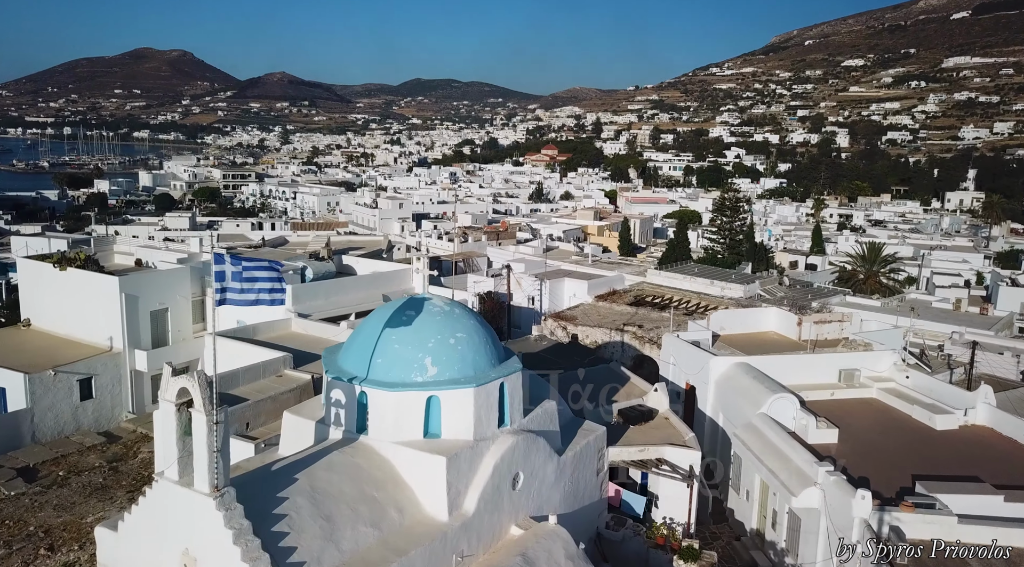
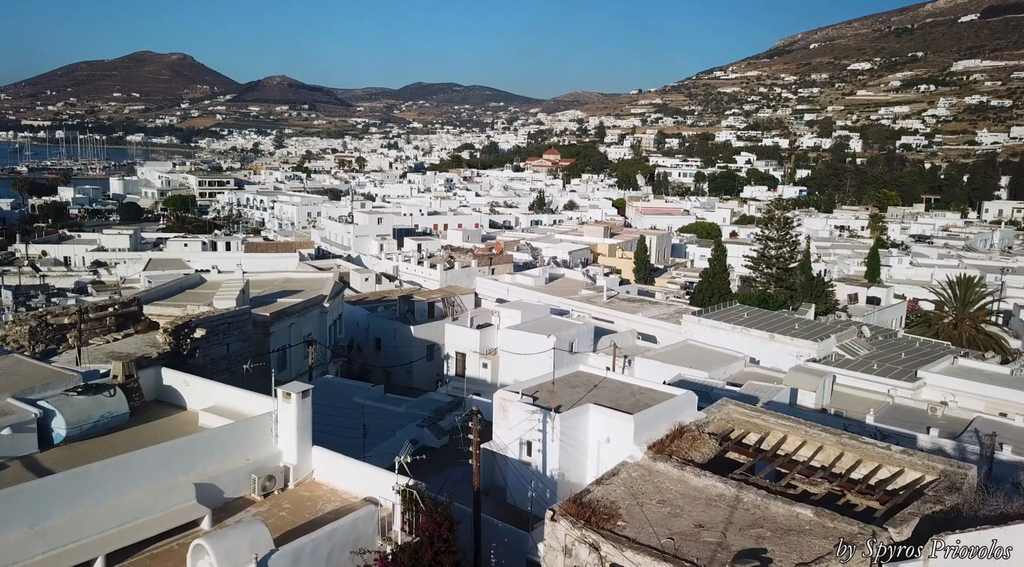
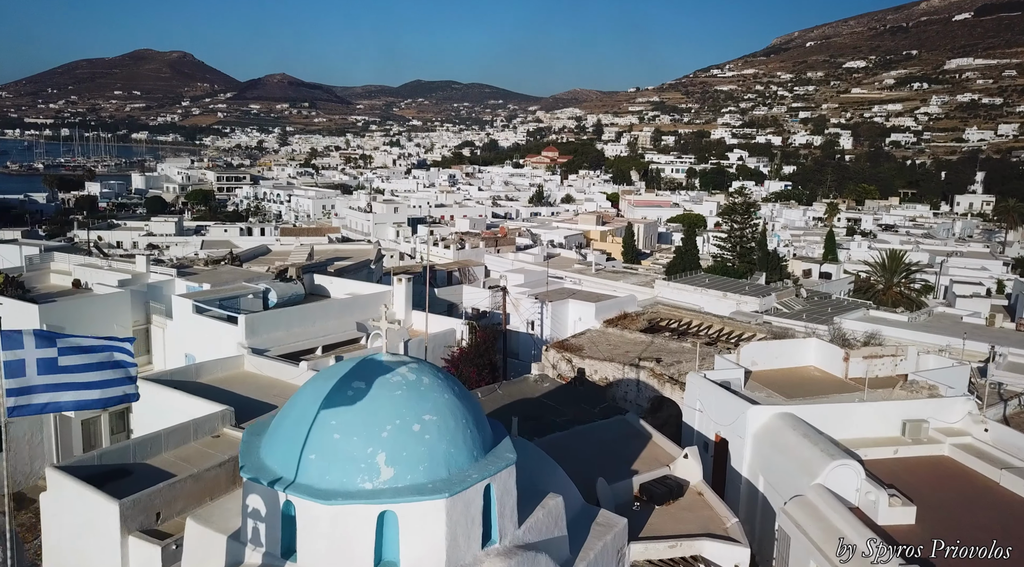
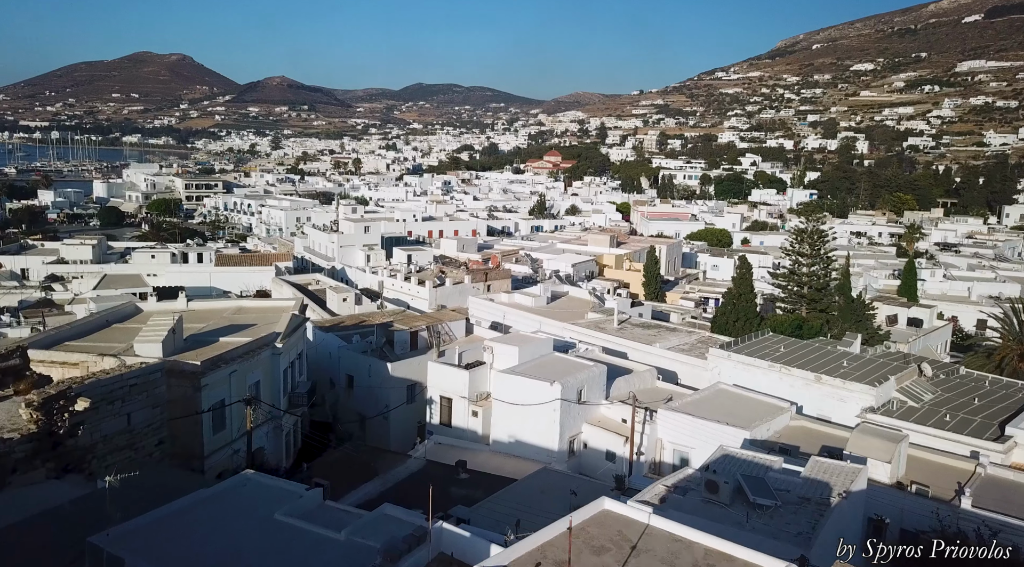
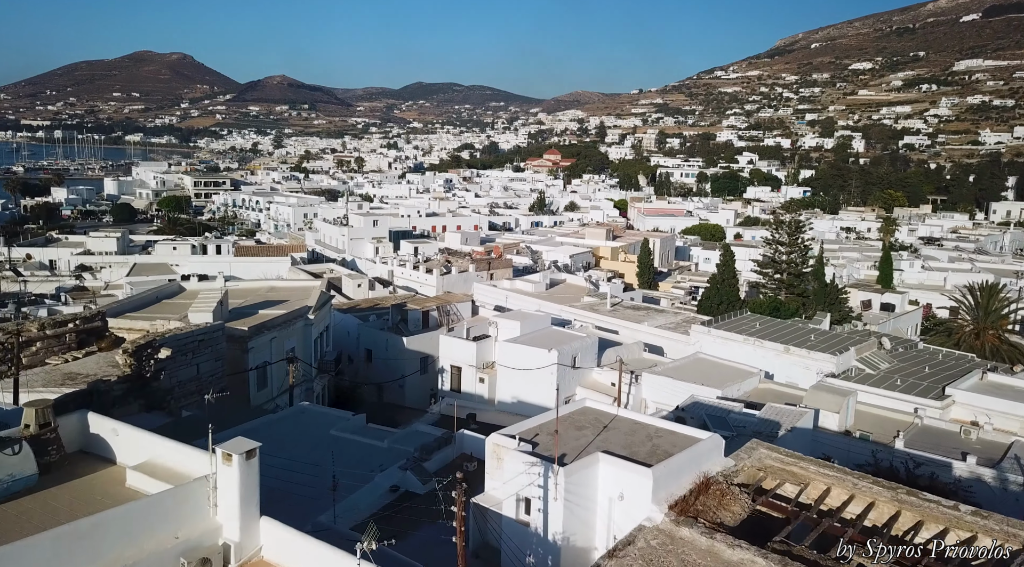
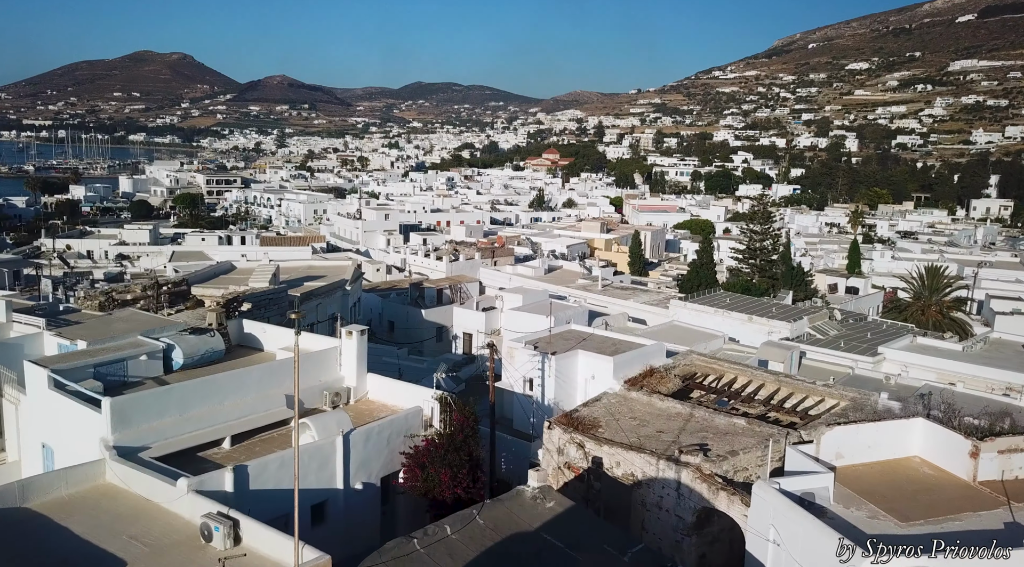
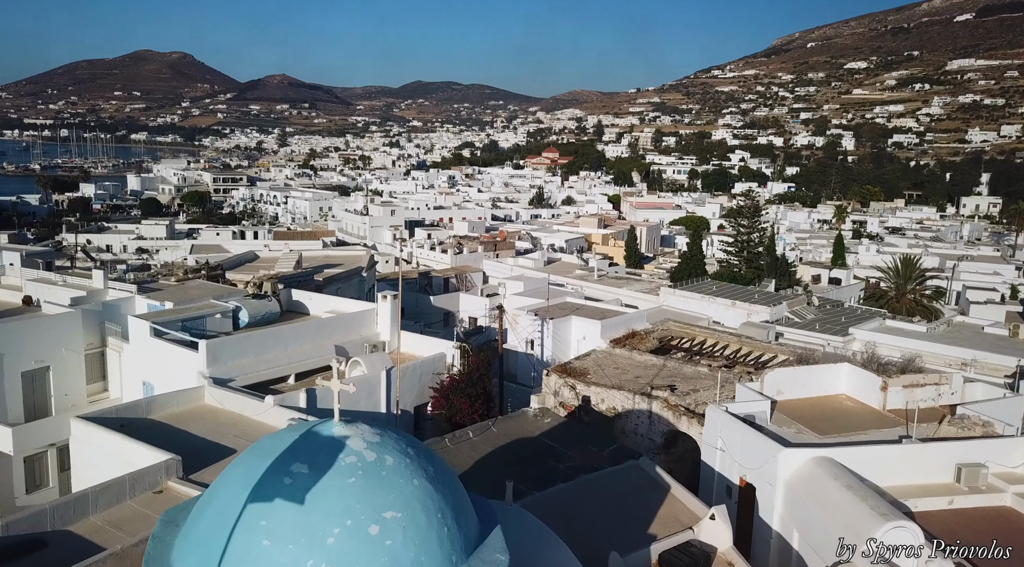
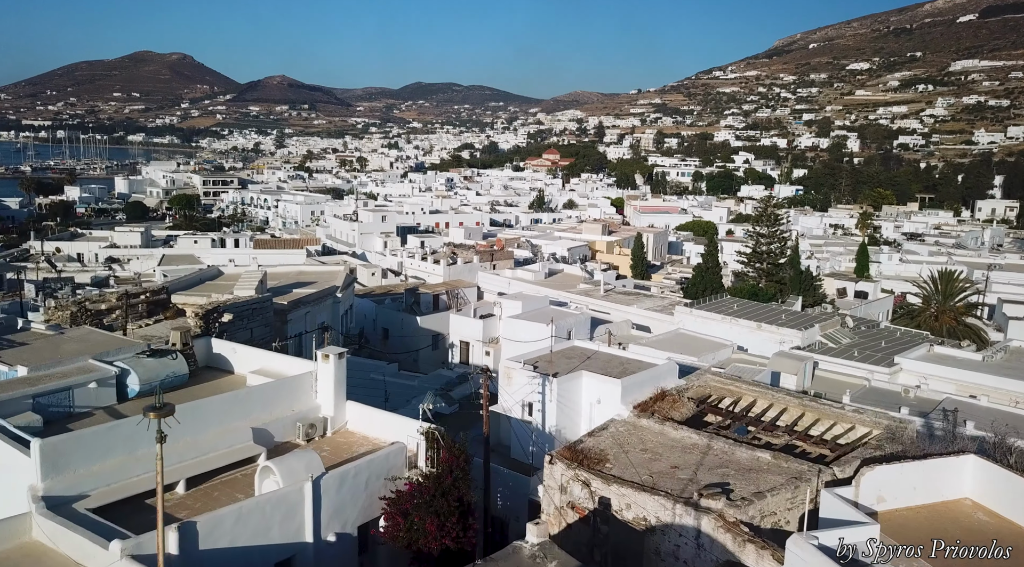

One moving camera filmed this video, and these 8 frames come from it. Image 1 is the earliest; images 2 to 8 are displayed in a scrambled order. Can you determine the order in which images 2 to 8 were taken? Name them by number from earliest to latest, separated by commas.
3, 7, 6, 8, 2, 5, 4
